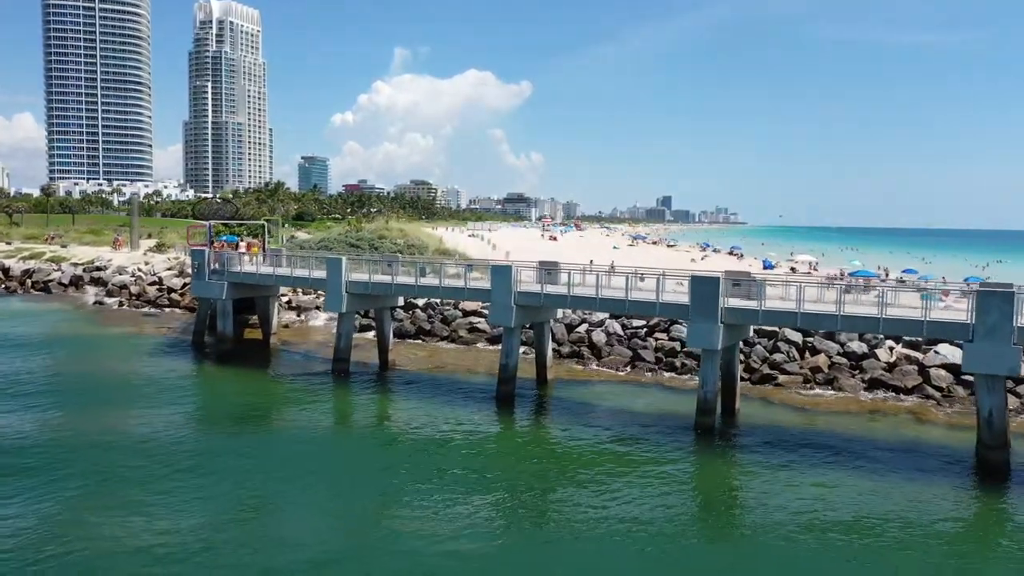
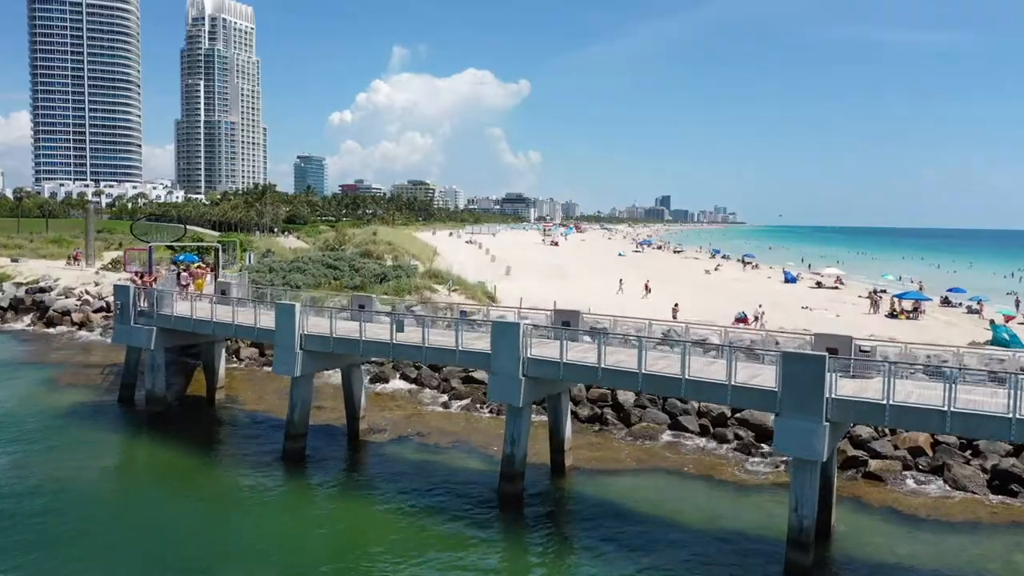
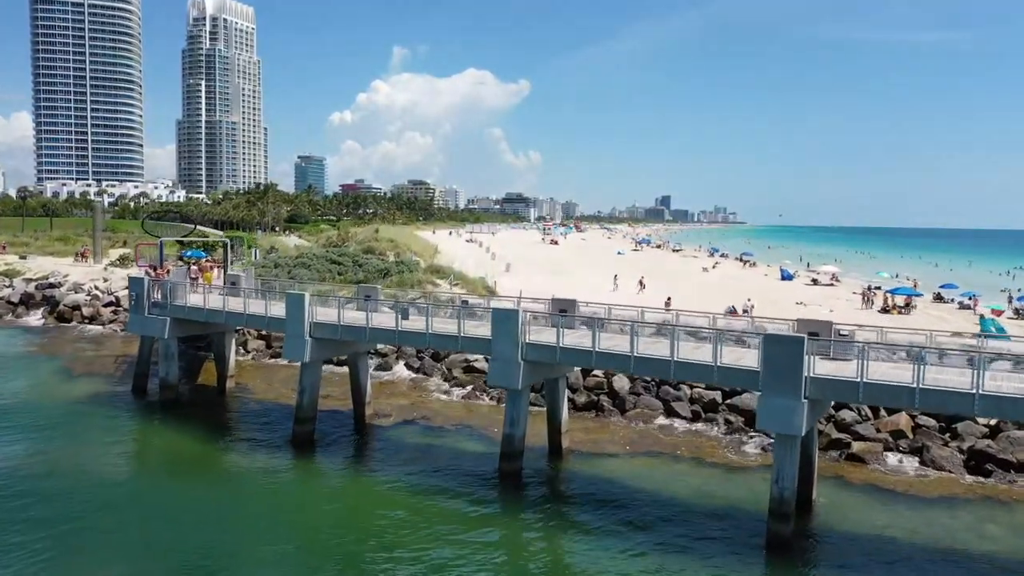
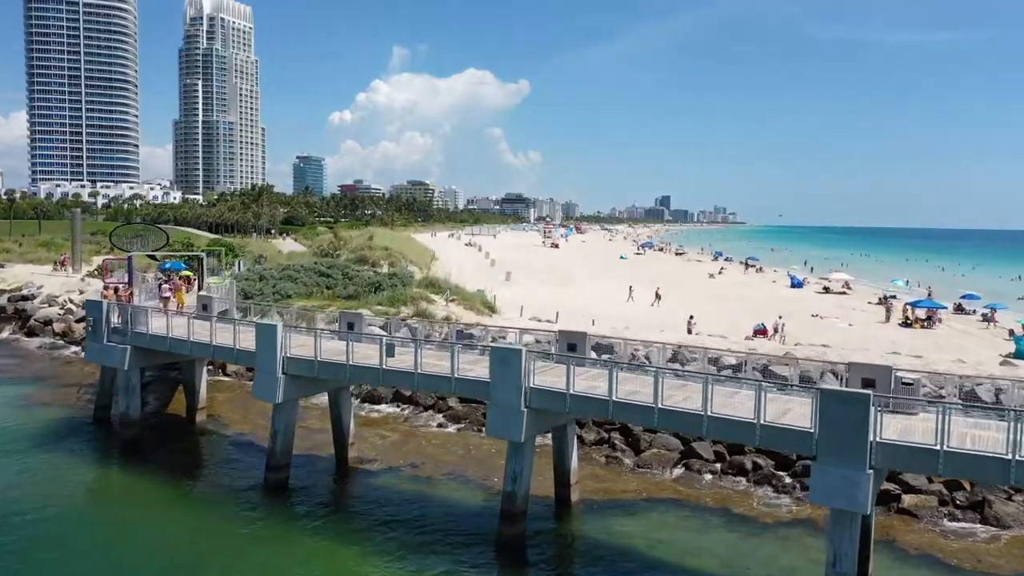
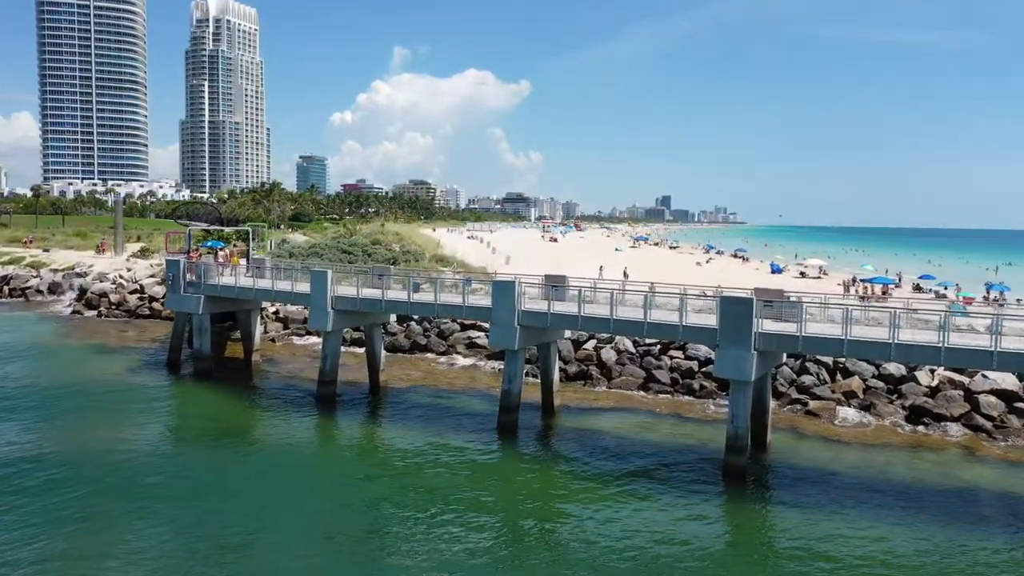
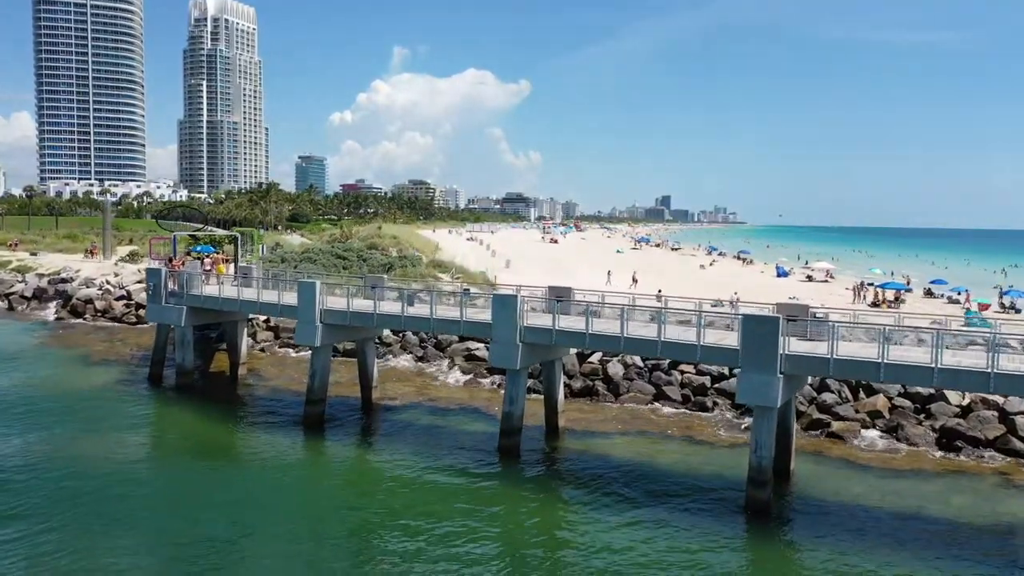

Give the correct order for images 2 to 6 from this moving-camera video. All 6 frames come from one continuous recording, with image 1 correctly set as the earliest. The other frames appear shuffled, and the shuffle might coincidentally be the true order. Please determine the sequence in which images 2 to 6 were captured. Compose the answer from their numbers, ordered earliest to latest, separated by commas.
5, 6, 3, 2, 4
